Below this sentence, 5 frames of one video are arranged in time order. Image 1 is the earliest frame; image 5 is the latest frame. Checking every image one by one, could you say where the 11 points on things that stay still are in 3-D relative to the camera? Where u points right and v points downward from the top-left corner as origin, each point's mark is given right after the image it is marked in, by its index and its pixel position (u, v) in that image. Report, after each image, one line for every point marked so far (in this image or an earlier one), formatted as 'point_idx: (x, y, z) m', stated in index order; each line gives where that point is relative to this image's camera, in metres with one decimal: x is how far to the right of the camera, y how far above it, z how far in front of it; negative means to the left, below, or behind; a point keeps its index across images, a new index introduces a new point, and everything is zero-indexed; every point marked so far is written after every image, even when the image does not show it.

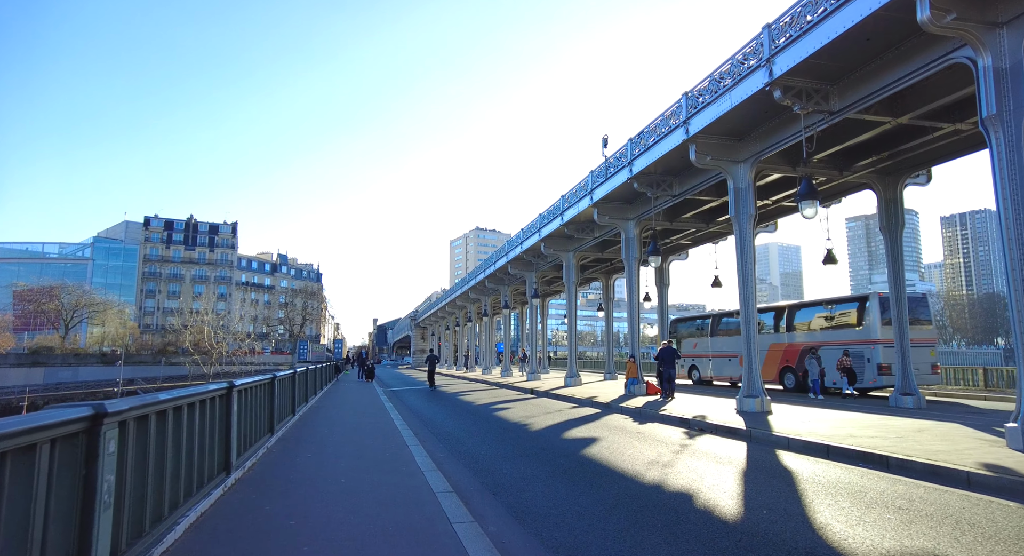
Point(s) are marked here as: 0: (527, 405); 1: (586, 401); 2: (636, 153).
0: (+0.5, -3.8, +16.3) m
1: (+2.4, -4.1, +17.9) m
2: (+4.0, +4.0, +17.4) m
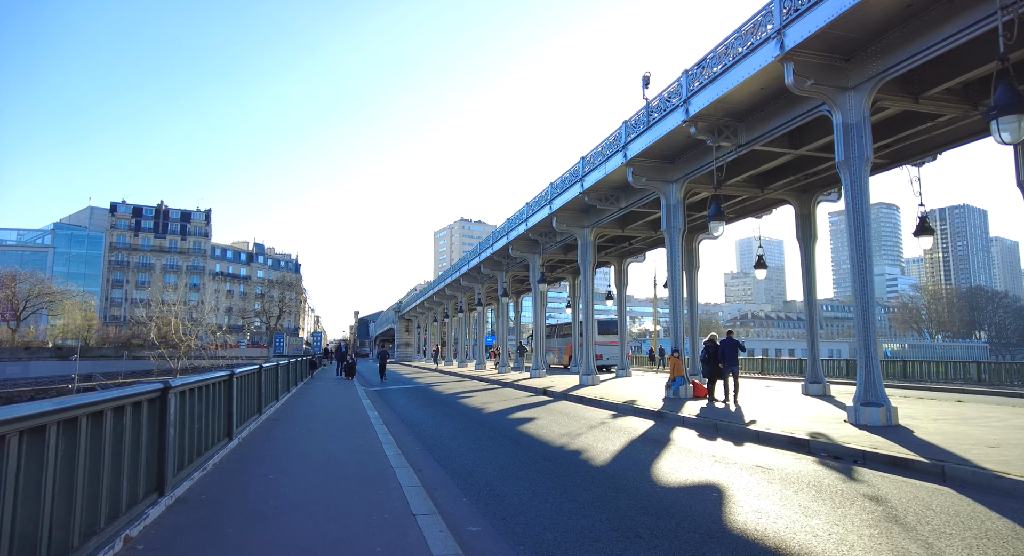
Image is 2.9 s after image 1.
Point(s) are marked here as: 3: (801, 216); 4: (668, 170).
0: (+1.1, -3.1, +12.4) m
1: (+2.9, -3.3, +14.0) m
2: (+4.5, +4.7, +13.5) m
3: (+9.4, +2.0, +17.9) m
4: (+4.8, +3.3, +17.0) m
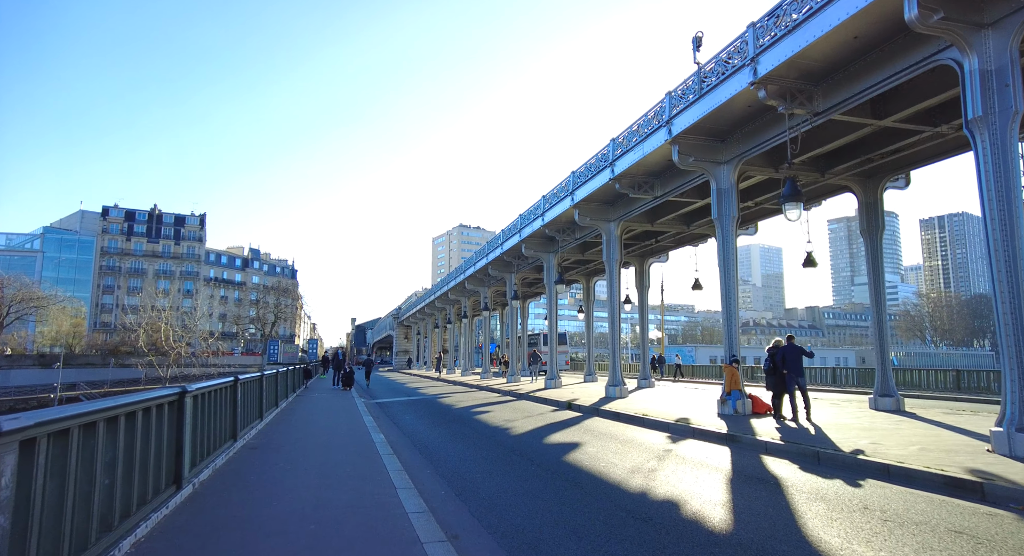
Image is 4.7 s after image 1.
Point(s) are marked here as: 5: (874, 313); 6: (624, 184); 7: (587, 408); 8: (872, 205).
0: (+1.8, -3.0, +10.0) m
1: (+3.6, -3.2, +11.6) m
2: (+5.2, +4.9, +11.2) m
3: (+10.0, +2.1, +15.7) m
4: (+5.5, +3.4, +14.7) m
5: (+10.0, -1.0, +15.2) m
6: (+3.6, +3.0, +17.6) m
7: (+2.2, -3.9, +16.4) m
8: (+10.2, +2.1, +15.5) m
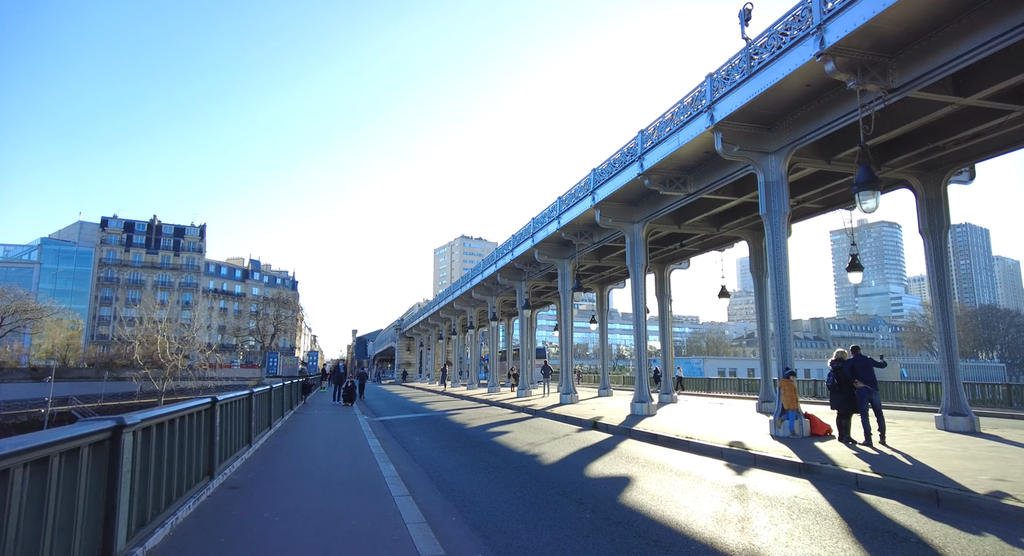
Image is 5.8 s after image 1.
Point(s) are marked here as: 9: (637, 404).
0: (+2.3, -3.0, +8.3) m
1: (+4.2, -3.2, +10.0) m
2: (+5.8, +4.9, +9.7) m
3: (+10.6, +2.0, +14.1) m
4: (+6.0, +3.3, +13.1) m
5: (+10.5, -1.1, +13.5) m
6: (+4.2, +2.9, +16.1) m
7: (+2.8, -4.0, +14.7) m
8: (+10.7, +2.0, +13.9) m
9: (+4.2, -4.3, +18.5) m
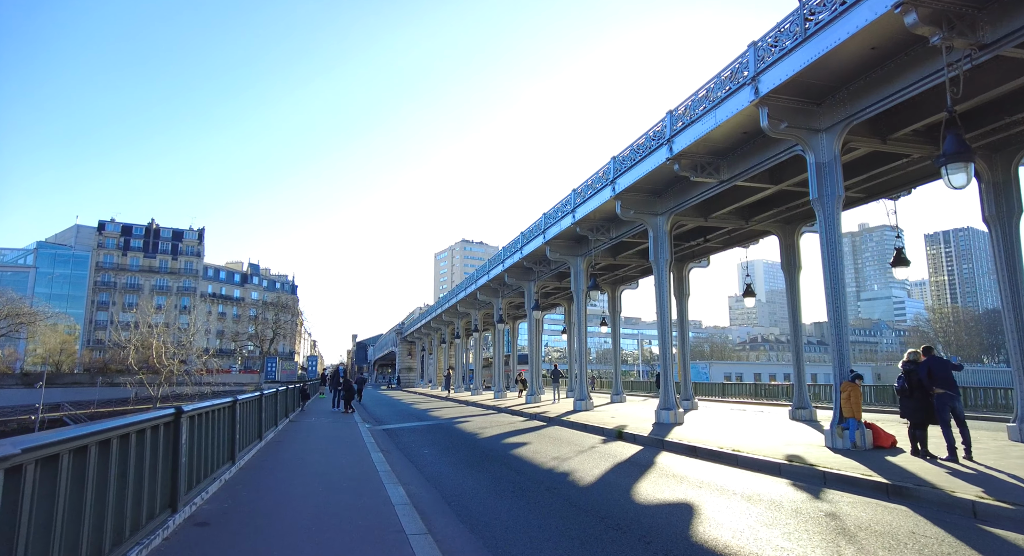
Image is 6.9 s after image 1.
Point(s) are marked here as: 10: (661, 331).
0: (+2.7, -2.7, +6.9) m
1: (+4.6, -3.0, +8.5) m
2: (+6.2, +5.1, +8.3) m
3: (+11.0, +2.1, +12.7) m
4: (+6.5, +3.5, +11.7) m
5: (+11.0, -0.9, +12.1) m
6: (+4.6, +3.0, +14.6) m
7: (+3.2, -3.9, +13.2) m
8: (+11.2, +2.1, +12.5) m
9: (+4.7, -4.1, +17.1) m
10: (+5.0, -1.8, +18.6) m
